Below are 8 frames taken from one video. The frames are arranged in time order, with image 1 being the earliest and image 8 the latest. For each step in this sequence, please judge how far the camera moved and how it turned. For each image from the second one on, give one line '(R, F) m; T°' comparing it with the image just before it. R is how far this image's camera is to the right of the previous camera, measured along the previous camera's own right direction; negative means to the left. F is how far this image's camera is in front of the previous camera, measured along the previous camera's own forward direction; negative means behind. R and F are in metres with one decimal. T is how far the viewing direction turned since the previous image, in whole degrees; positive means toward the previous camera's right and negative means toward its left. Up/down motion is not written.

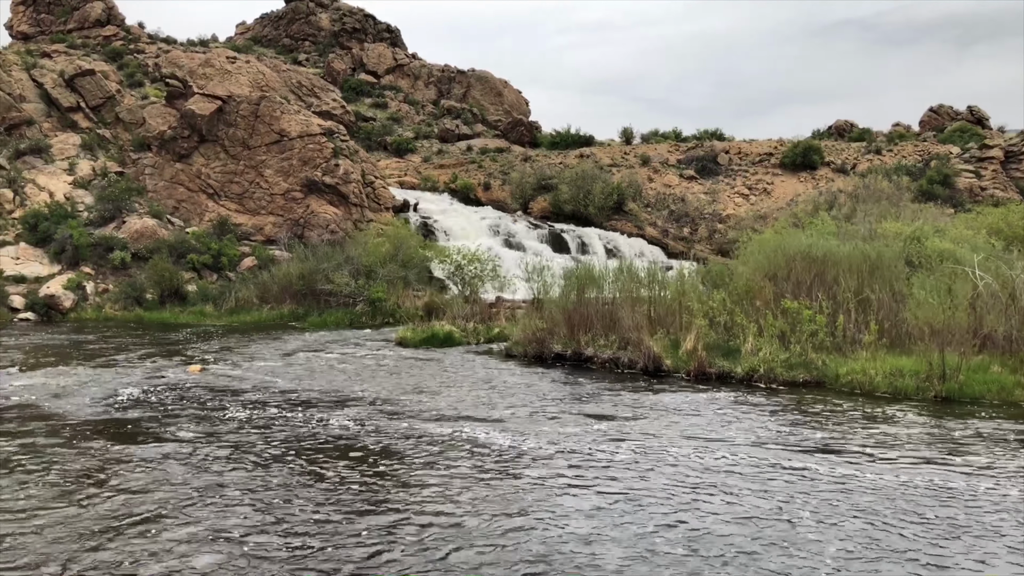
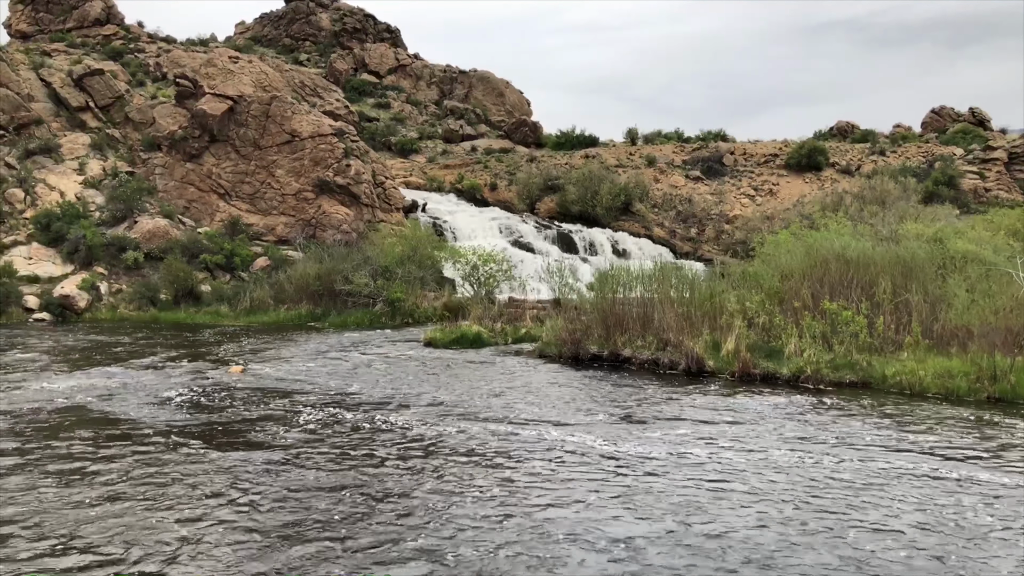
(-0.6, -0.1) m; +1°
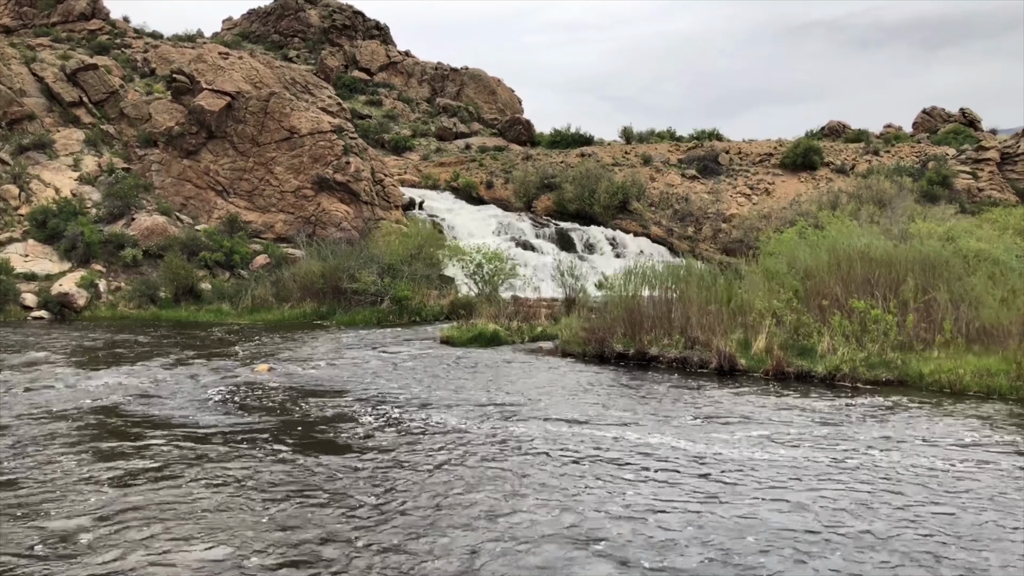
(-0.6, +0.1) m; +1°
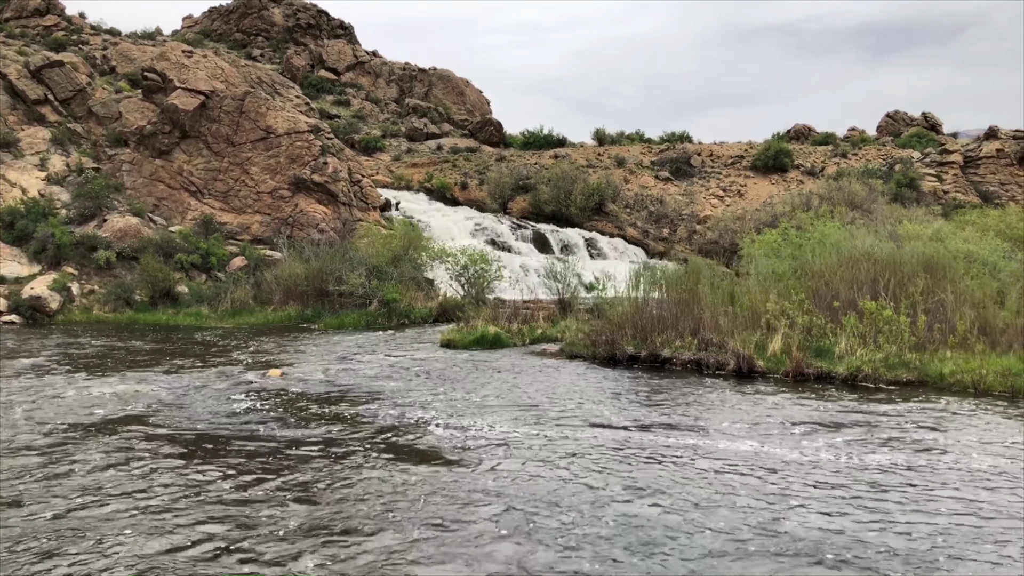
(-0.7, +0.1) m; +3°
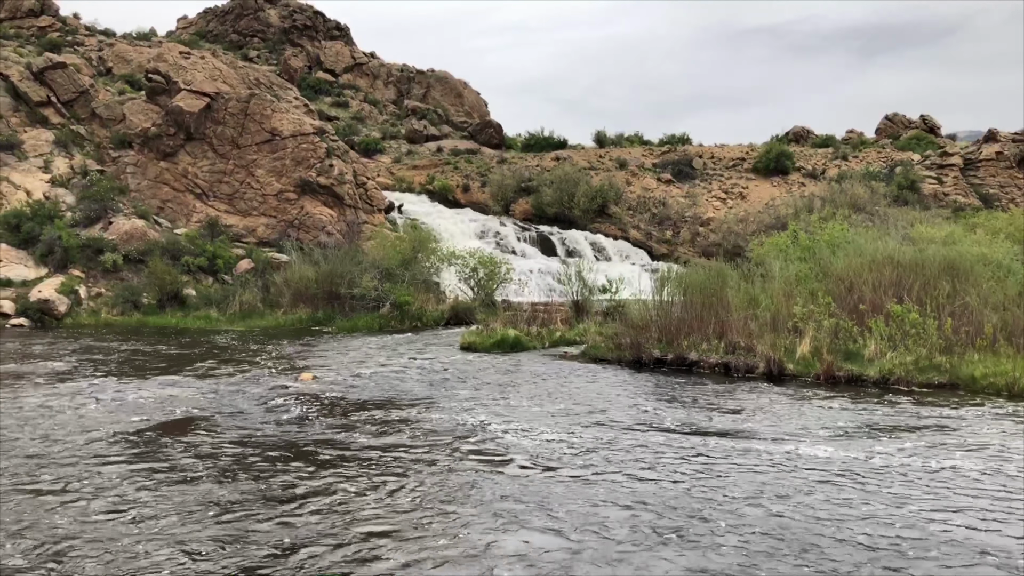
(-0.5, 0.0) m; +1°
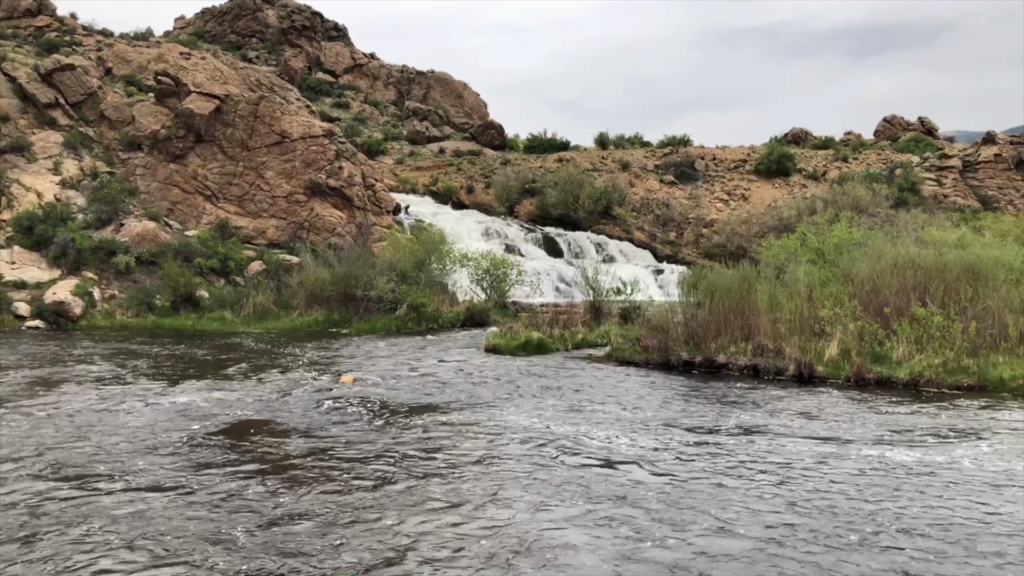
(-0.5, -0.2) m; +1°
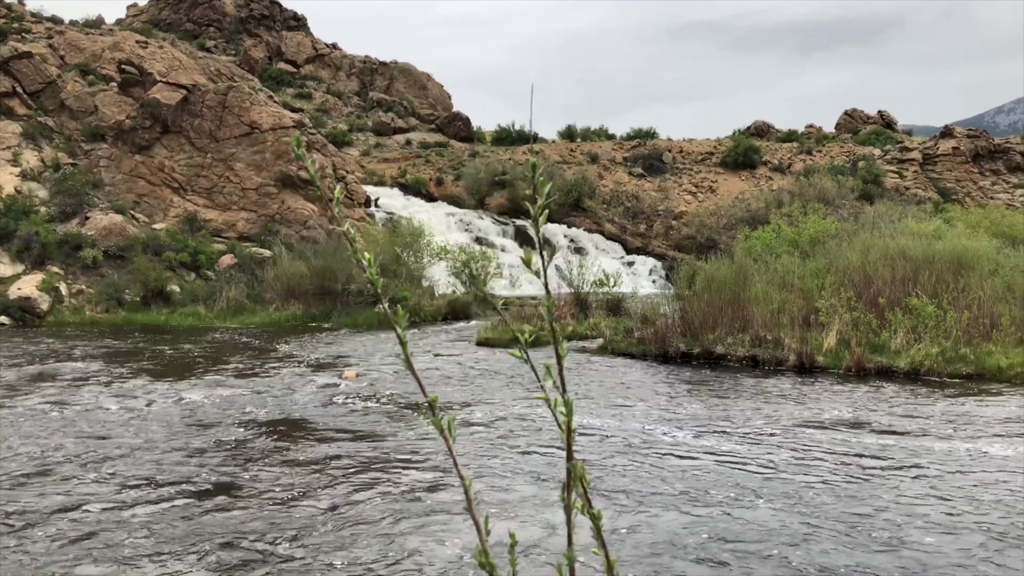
(-0.6, +0.1) m; +3°
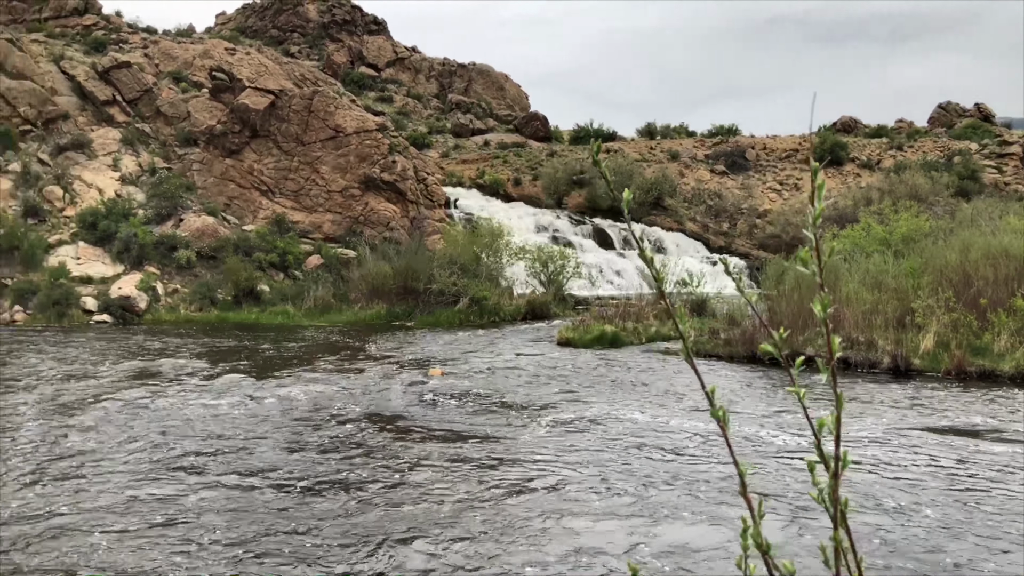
(-0.1, 0.0) m; -5°
